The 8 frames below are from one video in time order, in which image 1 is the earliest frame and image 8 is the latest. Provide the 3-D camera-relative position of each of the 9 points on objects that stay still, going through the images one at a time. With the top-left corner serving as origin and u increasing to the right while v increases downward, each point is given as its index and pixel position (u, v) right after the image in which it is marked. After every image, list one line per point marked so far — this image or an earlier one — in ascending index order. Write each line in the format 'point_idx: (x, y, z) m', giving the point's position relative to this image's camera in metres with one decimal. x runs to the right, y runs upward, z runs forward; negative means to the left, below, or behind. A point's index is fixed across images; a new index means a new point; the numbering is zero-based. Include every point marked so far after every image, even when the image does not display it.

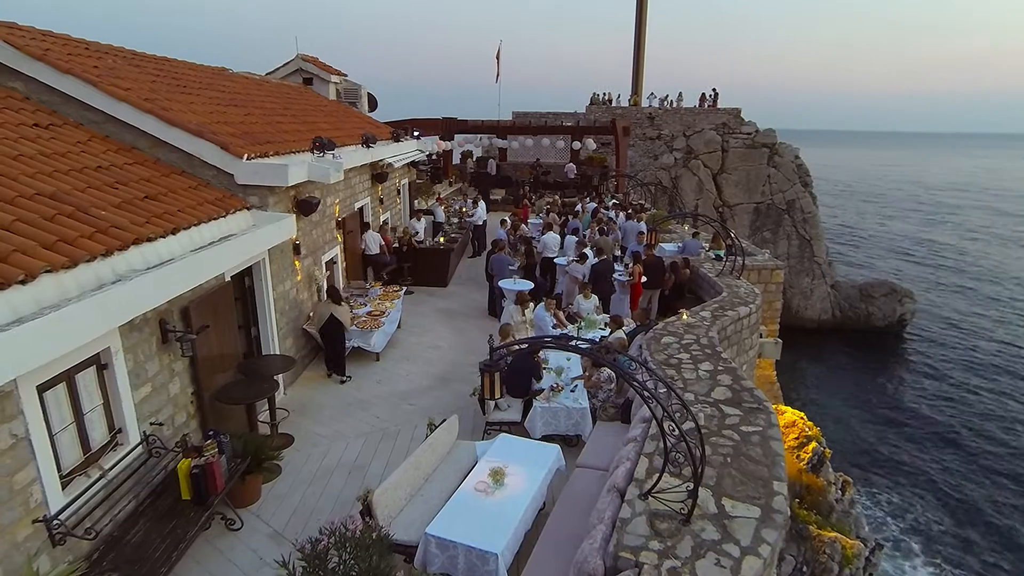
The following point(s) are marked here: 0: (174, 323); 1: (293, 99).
0: (-3.1, -0.3, +5.2) m
1: (-4.9, +4.2, +12.7) m
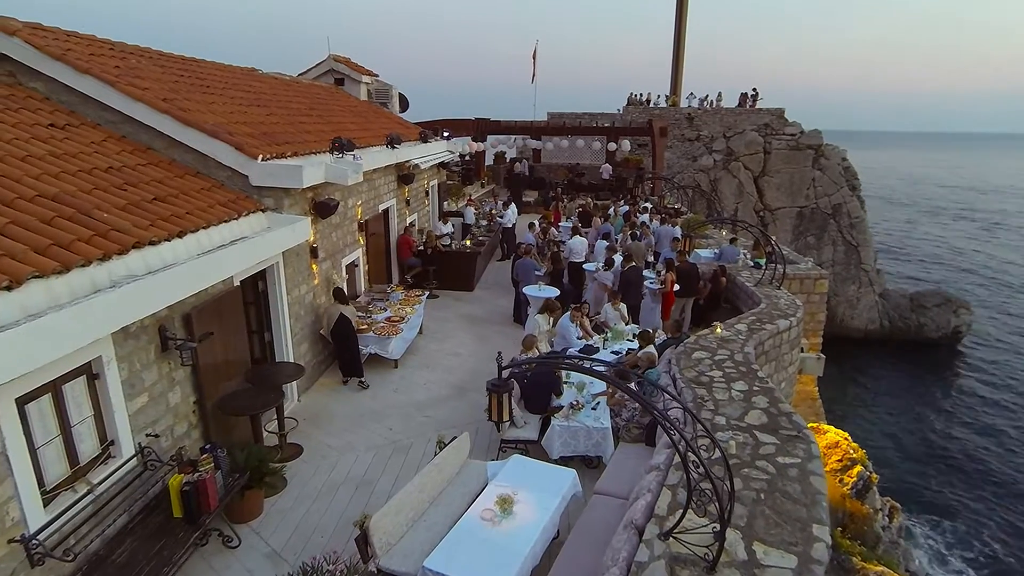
0: (-3.0, -0.4, +5.0) m
1: (-4.2, +4.2, +12.6) m
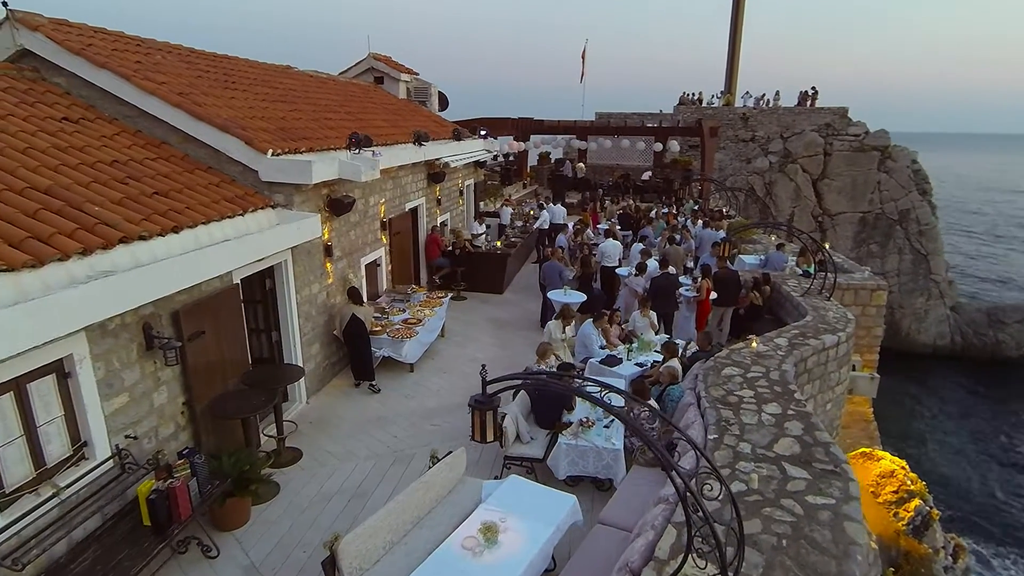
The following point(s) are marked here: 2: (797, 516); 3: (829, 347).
0: (-3.0, -0.3, +4.9) m
1: (-3.5, +4.2, +12.5) m
2: (+2.0, -1.6, +4.0) m
3: (+4.1, -0.8, +7.4) m
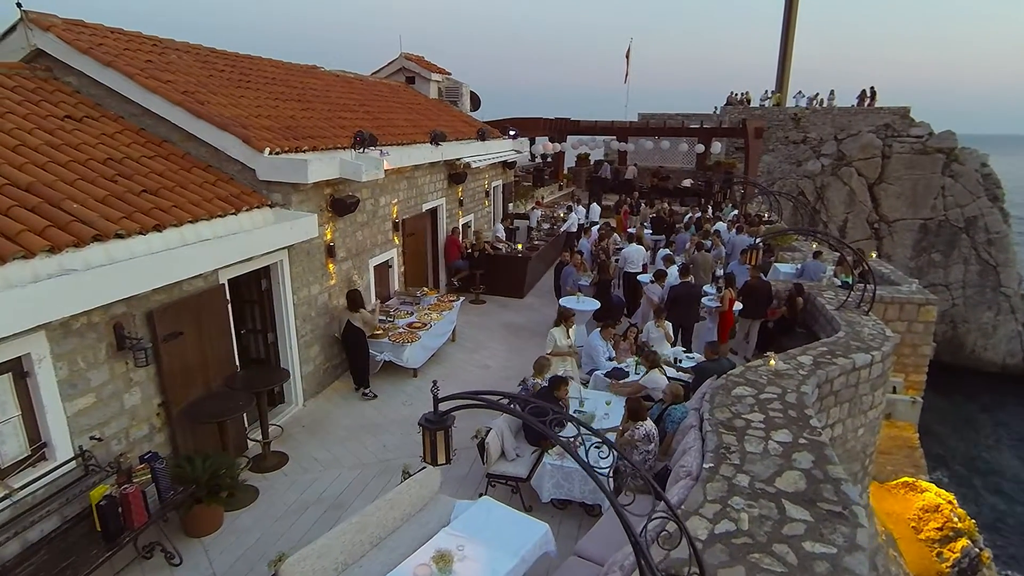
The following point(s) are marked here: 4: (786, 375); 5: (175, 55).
0: (-3.2, -0.3, +4.8) m
1: (-2.9, +4.2, +12.4) m
2: (+1.7, -1.7, +3.5) m
3: (+4.1, -1.0, +6.7) m
4: (+3.0, -1.0, +6.2) m
5: (-4.7, +3.3, +7.9) m
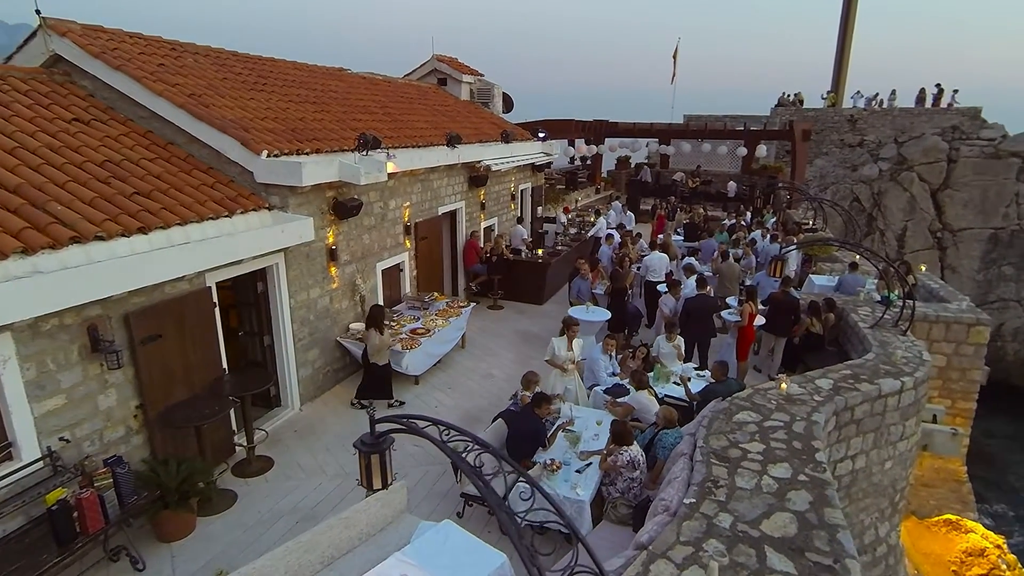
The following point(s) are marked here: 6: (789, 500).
0: (-3.4, -0.4, +4.8) m
1: (-2.3, +4.1, +12.4) m
2: (+1.4, -1.9, +3.1) m
3: (+4.0, -1.2, +6.1) m
4: (+2.9, -1.1, +5.7) m
5: (-4.6, +3.3, +8.1) m
6: (+2.0, -1.6, +4.2) m
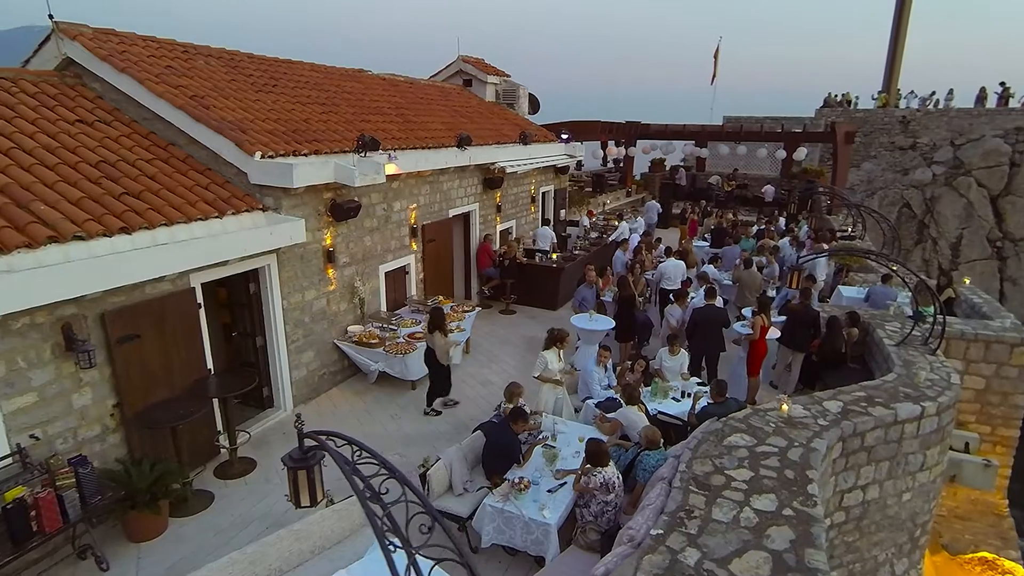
0: (-3.6, -0.4, +4.8) m
1: (-1.9, +4.1, +12.4) m
2: (+0.9, -1.9, +2.8) m
3: (+3.9, -1.3, +5.6) m
4: (+2.7, -1.3, +5.3) m
5: (-4.5, +3.3, +8.2) m
6: (+1.7, -1.7, +3.8) m
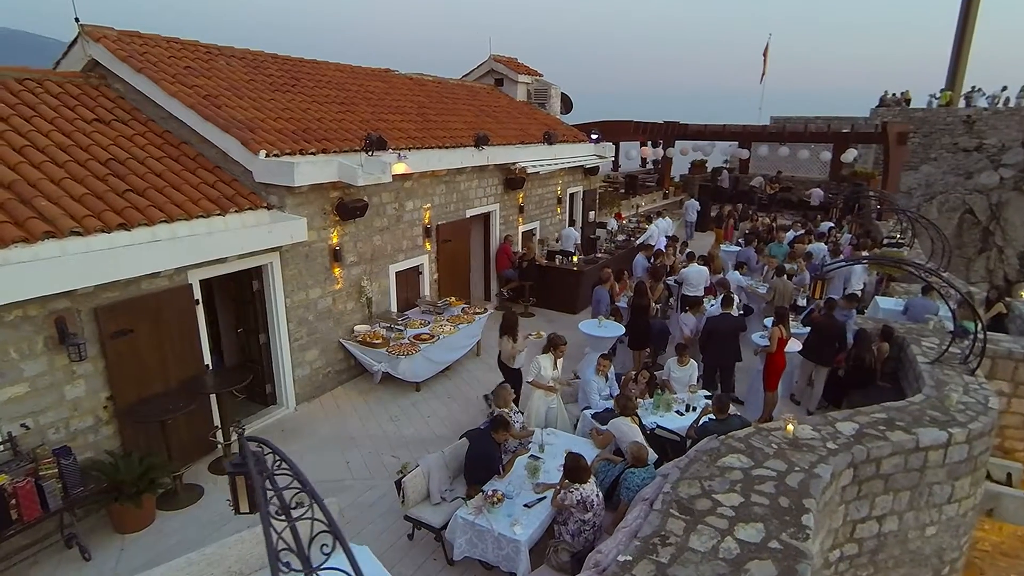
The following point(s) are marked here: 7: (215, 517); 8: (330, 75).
0: (-3.8, -0.3, +4.9) m
1: (-1.3, +4.1, +12.3) m
2: (+0.6, -2.0, +2.6) m
3: (+3.7, -1.4, +5.1) m
4: (+2.5, -1.4, +4.9) m
5: (-4.3, +3.3, +8.4) m
6: (+1.5, -1.7, +3.5) m
7: (-2.7, -2.1, +5.3) m
8: (-3.3, +3.8, +10.1) m
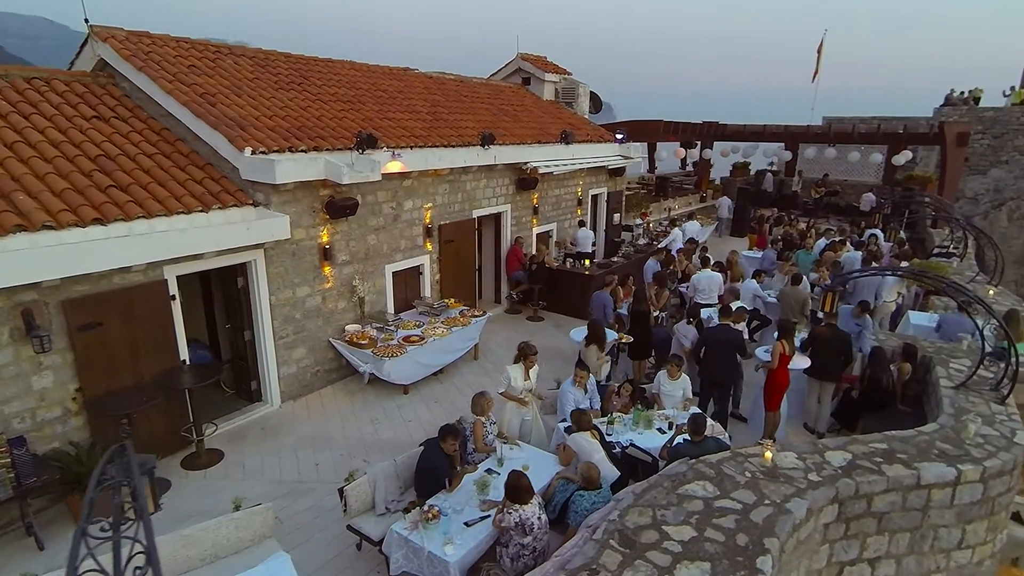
0: (-4.1, -0.2, +5.0) m
1: (-0.9, +4.1, +12.2) m
2: (0.0, -2.0, +2.3) m
3: (+3.3, -1.6, +4.5) m
4: (+2.1, -1.5, +4.4) m
5: (-4.2, +3.4, +8.5) m
6: (+0.9, -1.8, +3.1) m
7: (-3.1, -2.1, +5.3) m
8: (-3.1, +3.8, +10.1) m
